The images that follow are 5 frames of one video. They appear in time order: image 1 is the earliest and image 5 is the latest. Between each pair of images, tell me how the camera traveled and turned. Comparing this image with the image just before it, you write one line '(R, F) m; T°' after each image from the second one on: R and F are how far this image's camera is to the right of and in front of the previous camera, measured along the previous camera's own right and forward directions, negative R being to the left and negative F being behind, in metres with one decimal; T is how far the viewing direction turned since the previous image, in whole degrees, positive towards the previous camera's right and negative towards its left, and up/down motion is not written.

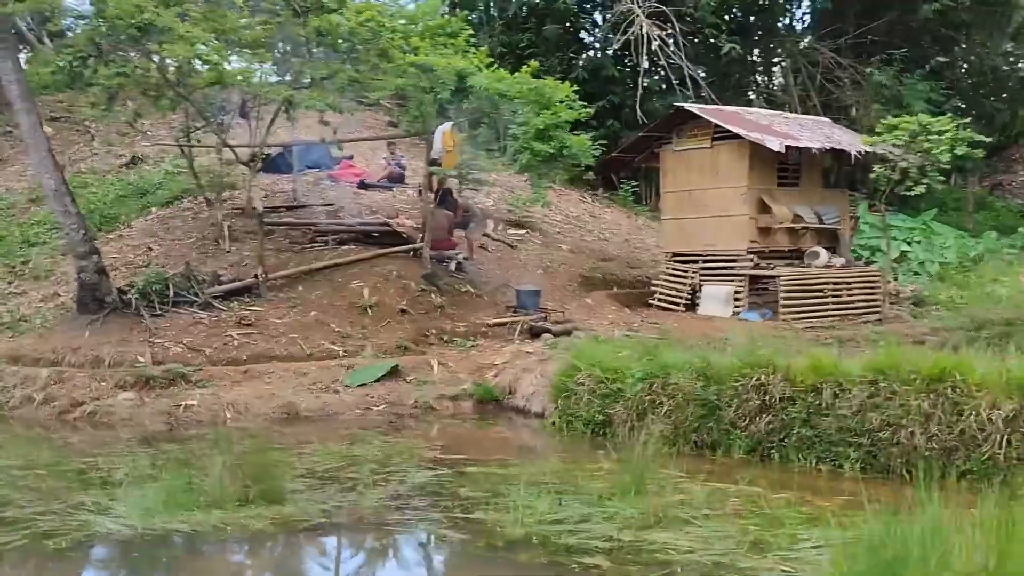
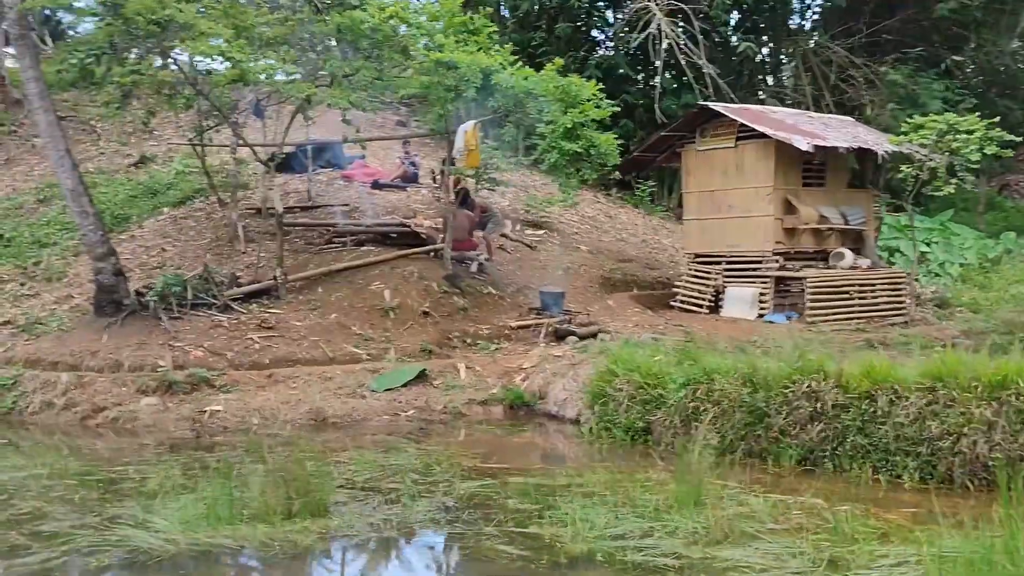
(-0.3, +0.2) m; 0°
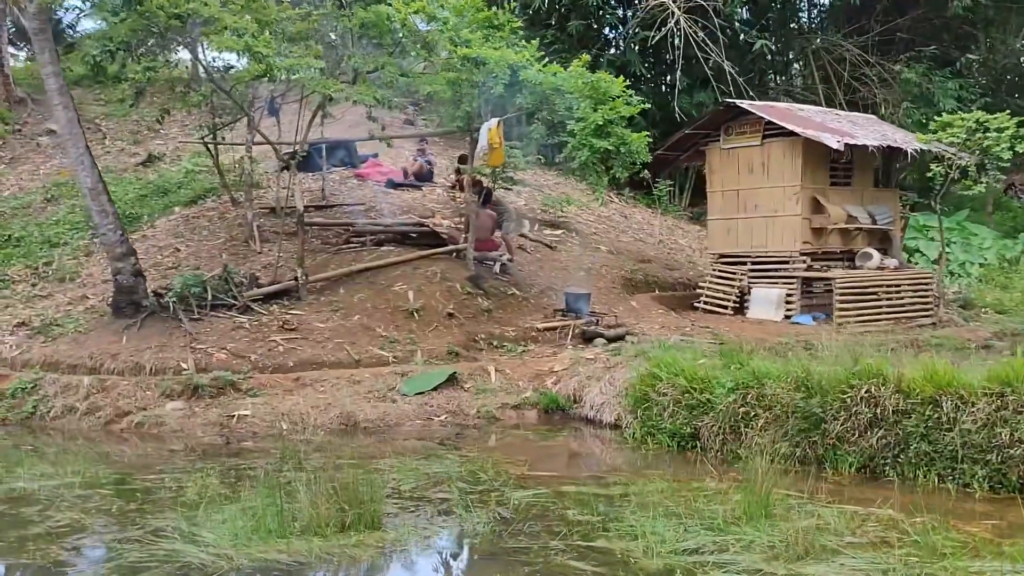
(-0.3, +0.2) m; 0°
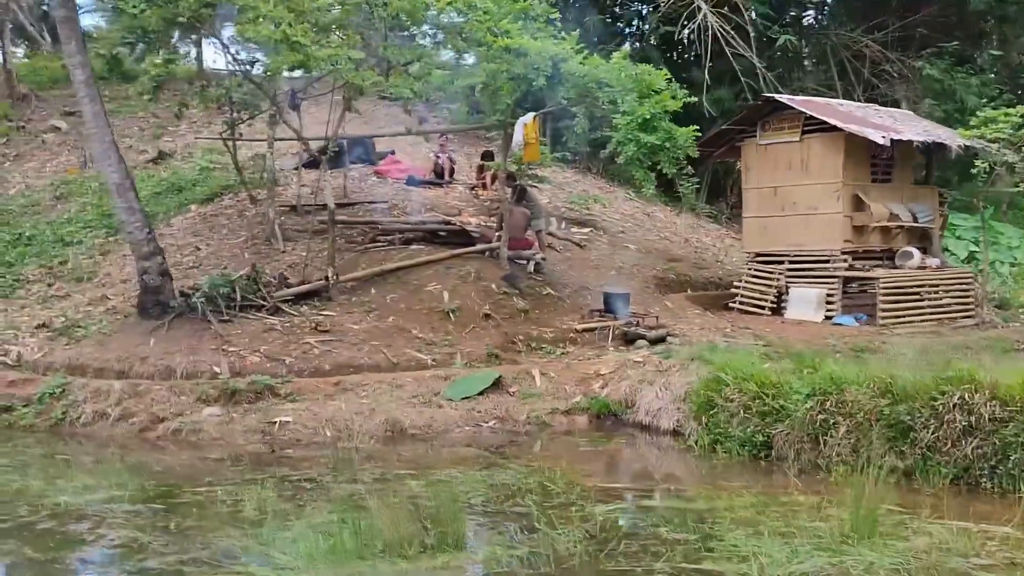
(-0.4, +0.4) m; 0°
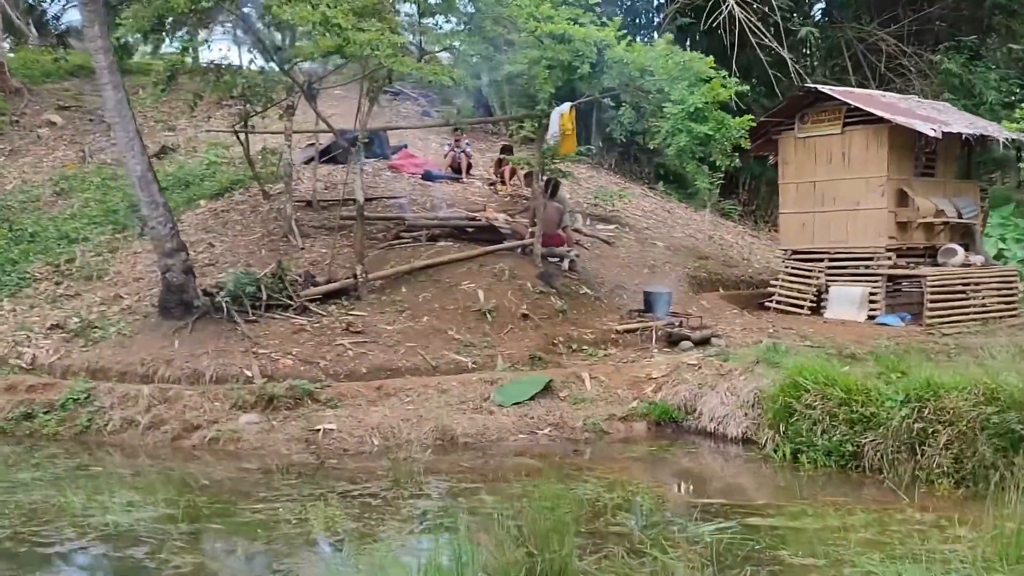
(-0.5, +0.5) m; +1°
